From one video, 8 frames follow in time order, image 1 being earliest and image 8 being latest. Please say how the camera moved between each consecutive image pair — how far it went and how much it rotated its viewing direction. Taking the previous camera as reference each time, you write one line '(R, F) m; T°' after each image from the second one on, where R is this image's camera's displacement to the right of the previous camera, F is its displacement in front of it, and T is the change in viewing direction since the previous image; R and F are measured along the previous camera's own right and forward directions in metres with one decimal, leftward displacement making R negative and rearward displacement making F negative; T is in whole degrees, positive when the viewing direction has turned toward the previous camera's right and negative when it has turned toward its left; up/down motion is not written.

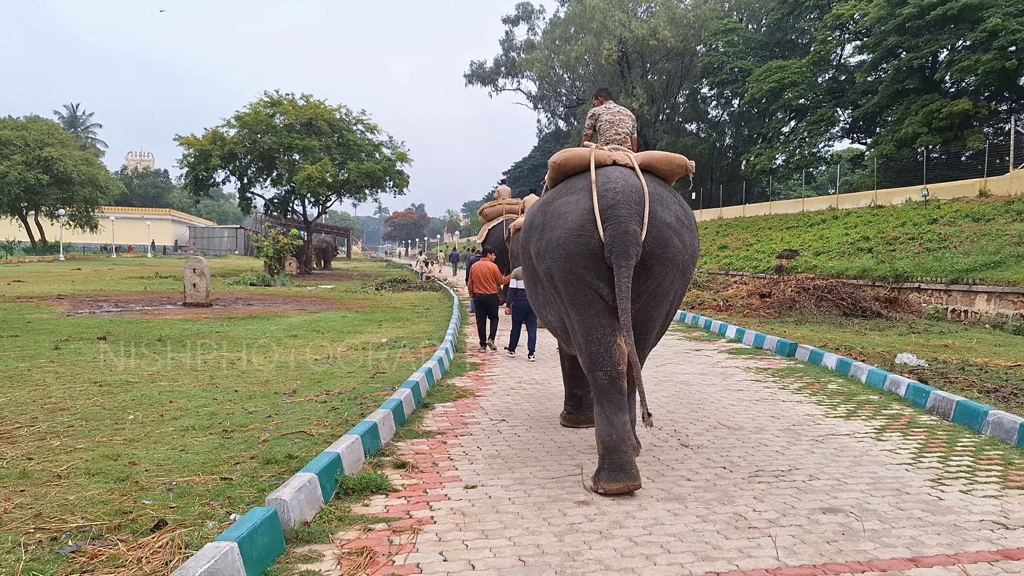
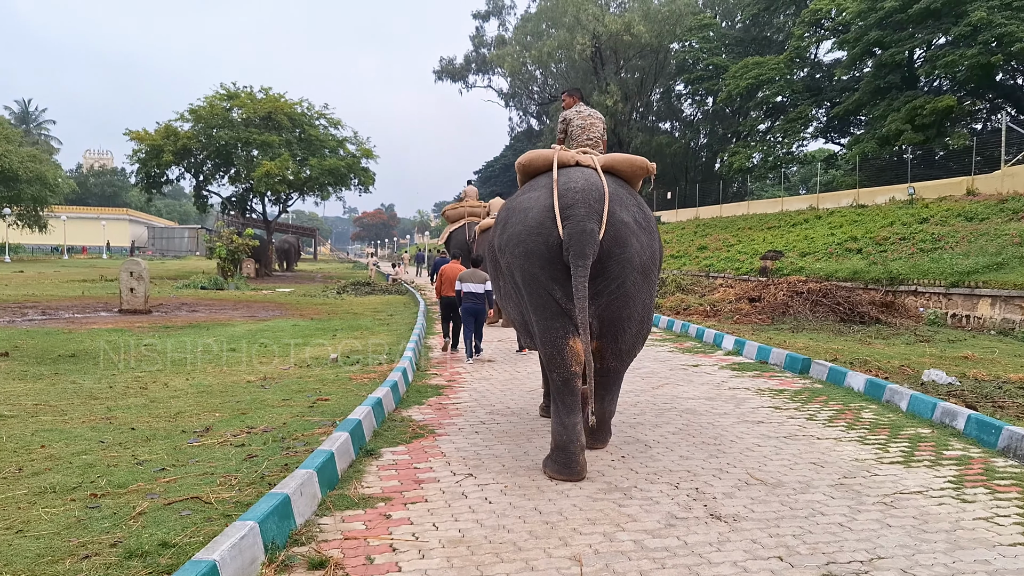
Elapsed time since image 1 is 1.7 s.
(0.0, +1.1) m; +2°
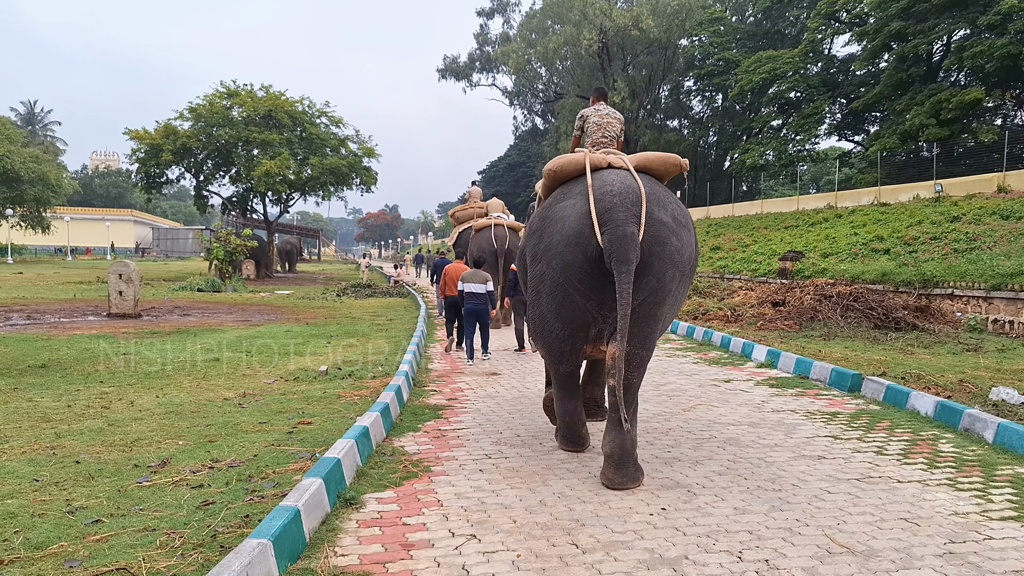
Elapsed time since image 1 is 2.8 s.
(0.0, +0.7) m; 0°
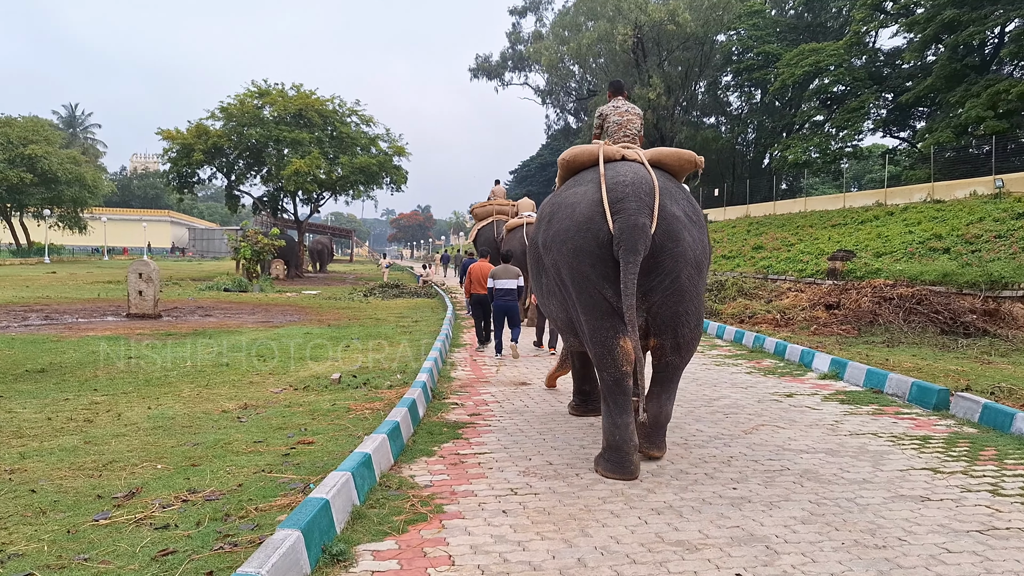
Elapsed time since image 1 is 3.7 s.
(0.0, +0.7) m; -2°
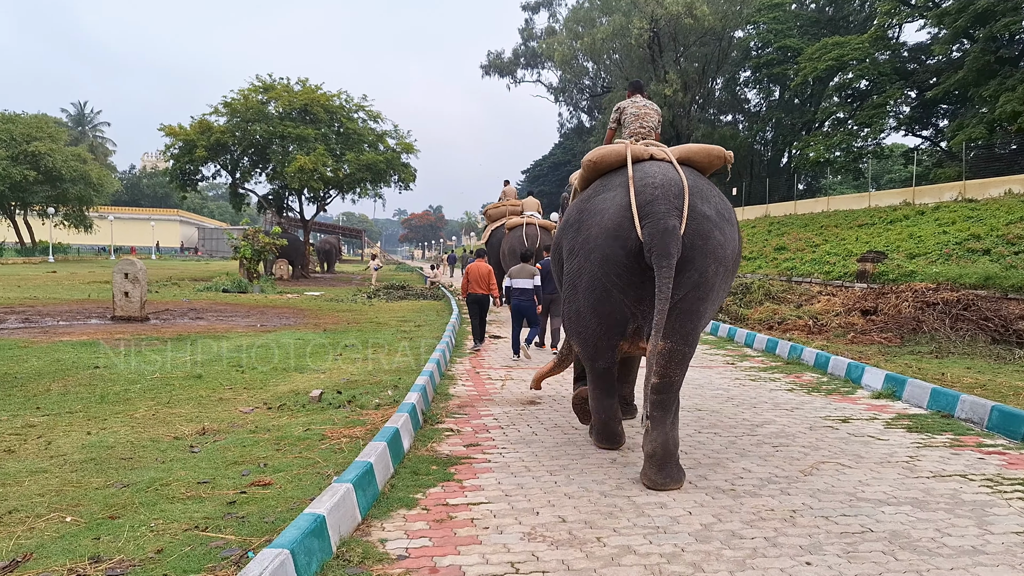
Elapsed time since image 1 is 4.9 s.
(0.0, +0.8) m; -1°
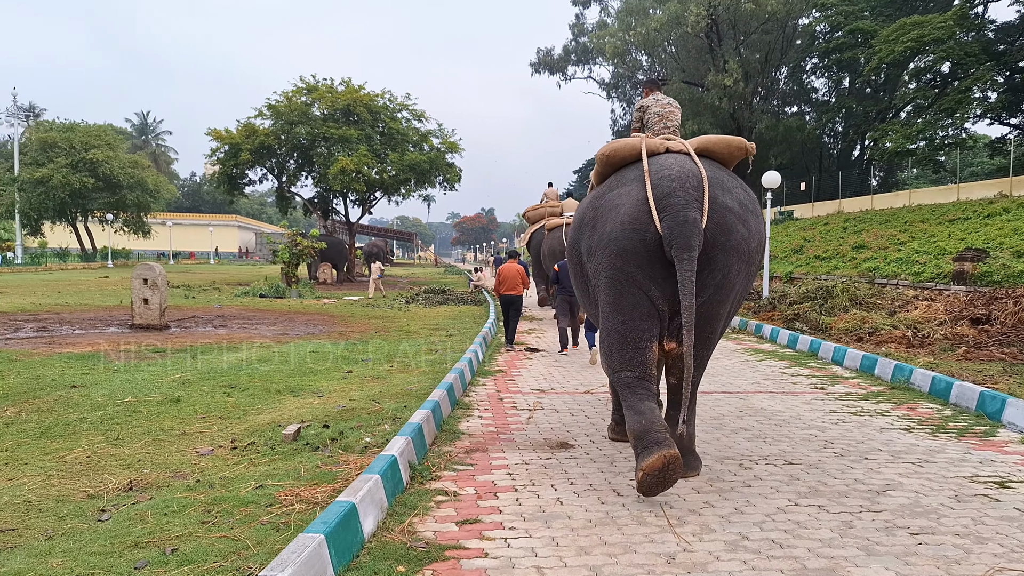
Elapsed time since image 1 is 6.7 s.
(+0.2, +1.2) m; -4°
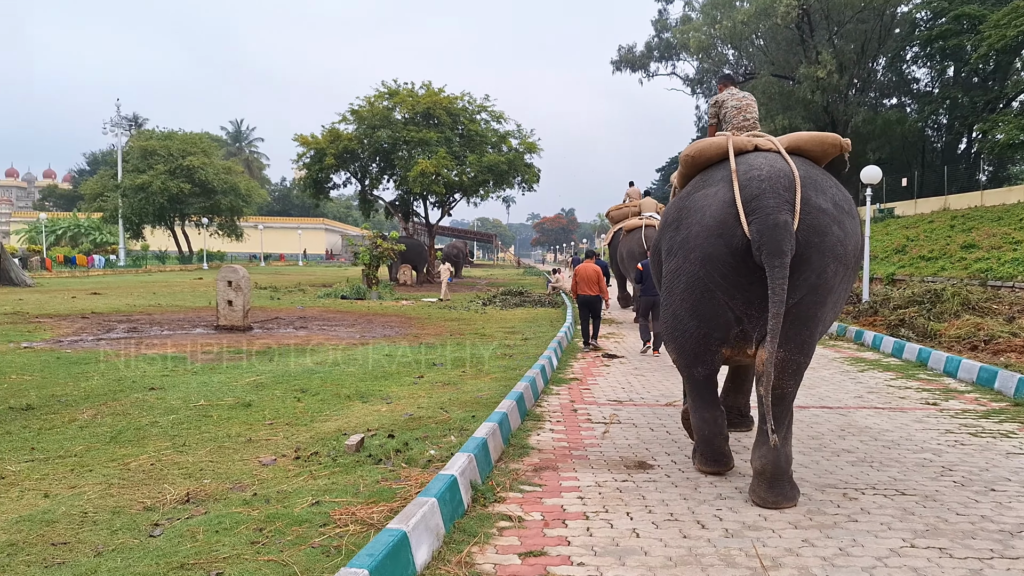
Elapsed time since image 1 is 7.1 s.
(0.0, +0.3) m; -6°
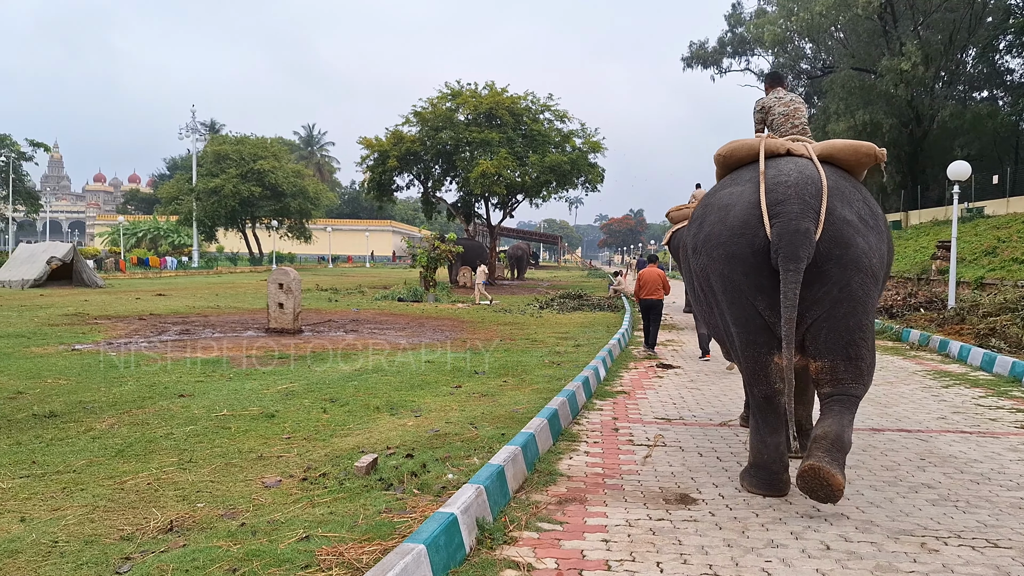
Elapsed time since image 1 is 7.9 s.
(+0.2, +0.4) m; -5°
